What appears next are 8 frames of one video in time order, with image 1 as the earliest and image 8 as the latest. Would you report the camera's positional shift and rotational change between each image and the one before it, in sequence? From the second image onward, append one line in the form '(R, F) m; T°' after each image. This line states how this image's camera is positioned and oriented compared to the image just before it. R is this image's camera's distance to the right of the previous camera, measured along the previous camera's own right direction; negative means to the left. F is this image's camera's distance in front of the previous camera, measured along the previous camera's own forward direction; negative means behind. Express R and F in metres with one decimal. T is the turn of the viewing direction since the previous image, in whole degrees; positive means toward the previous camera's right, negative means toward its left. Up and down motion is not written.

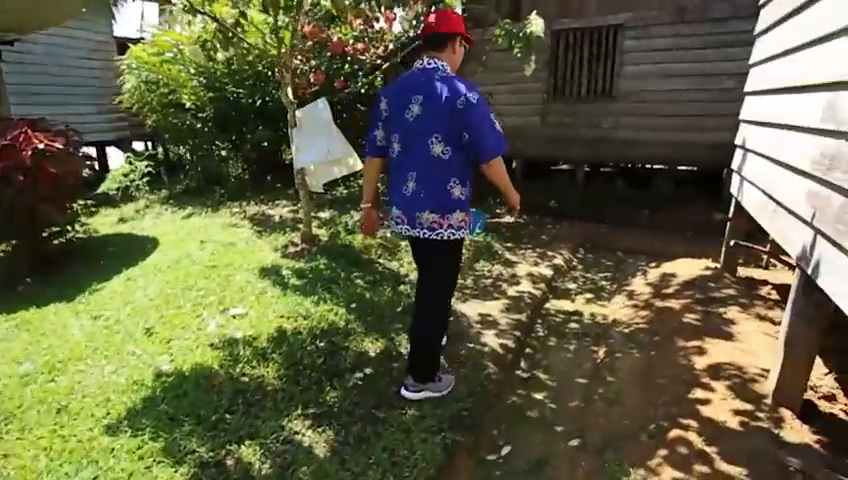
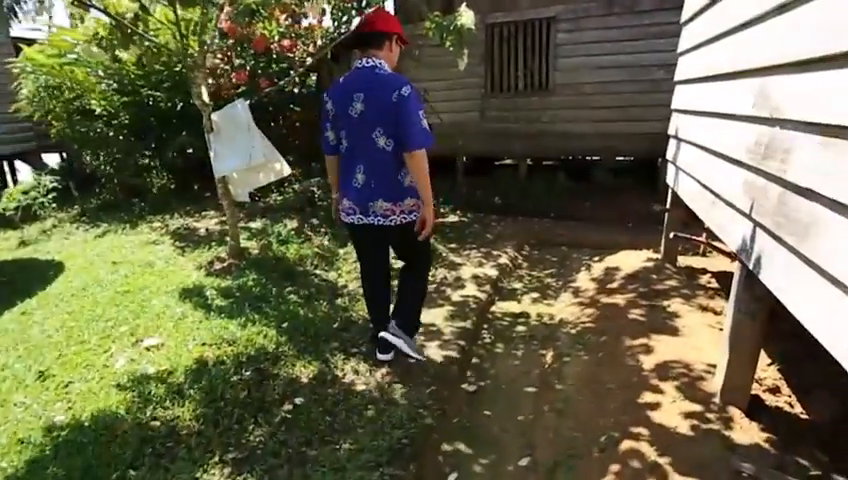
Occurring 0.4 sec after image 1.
(+0.2, +0.3) m; +6°
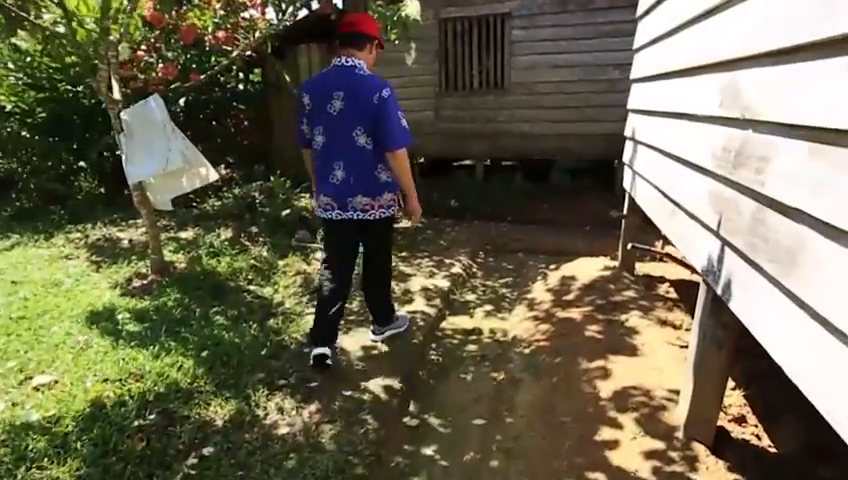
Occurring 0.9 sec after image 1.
(+0.2, +0.4) m; +4°
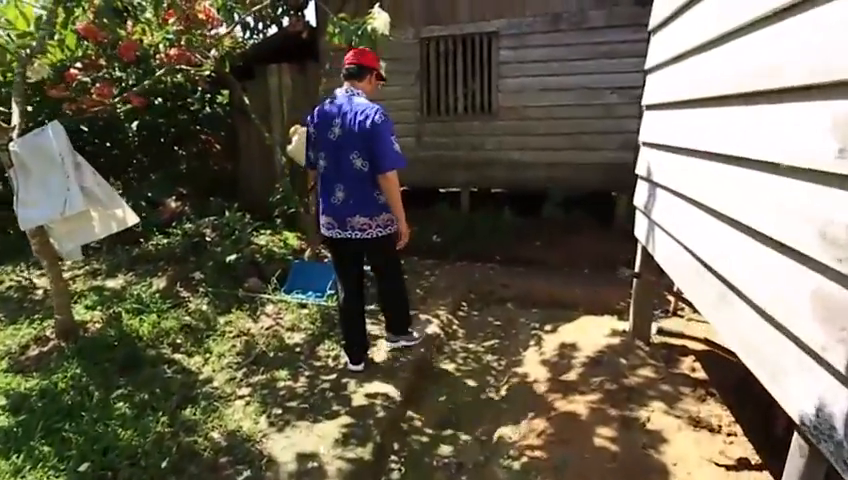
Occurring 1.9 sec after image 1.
(+0.2, +1.0) m; +1°
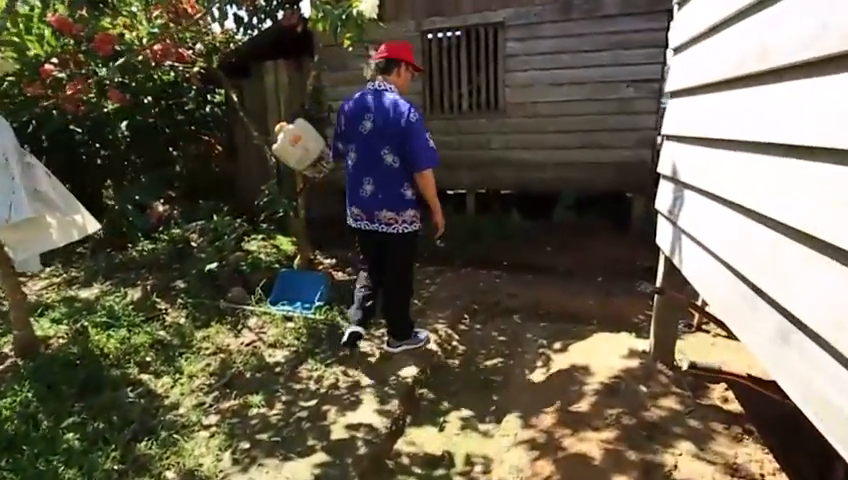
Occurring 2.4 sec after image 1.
(+0.2, +0.5) m; -2°
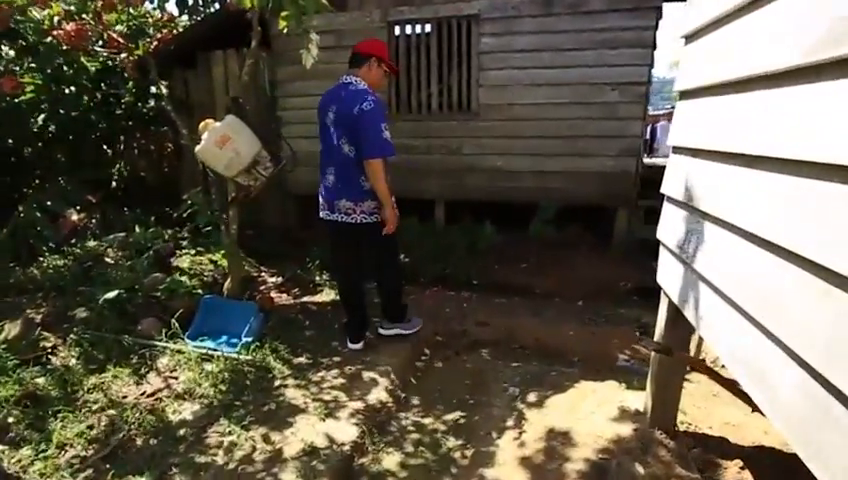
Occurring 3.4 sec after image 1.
(+0.2, +0.8) m; +3°
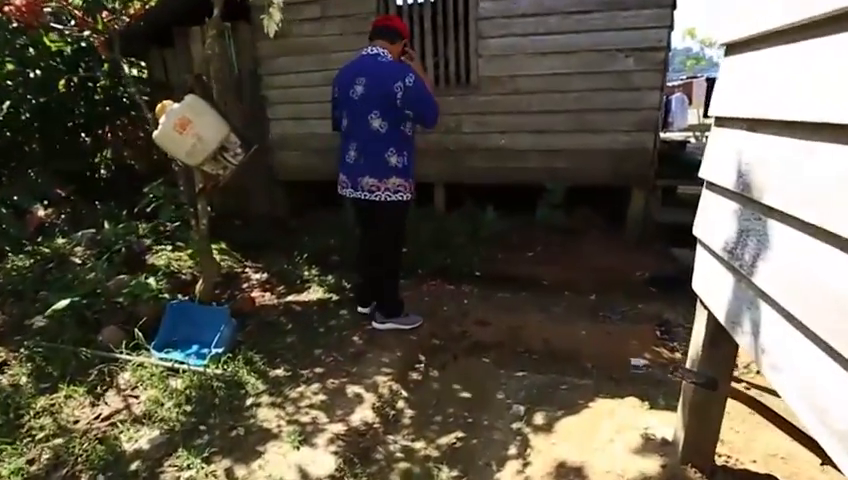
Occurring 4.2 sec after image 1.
(+0.1, +0.5) m; -1°
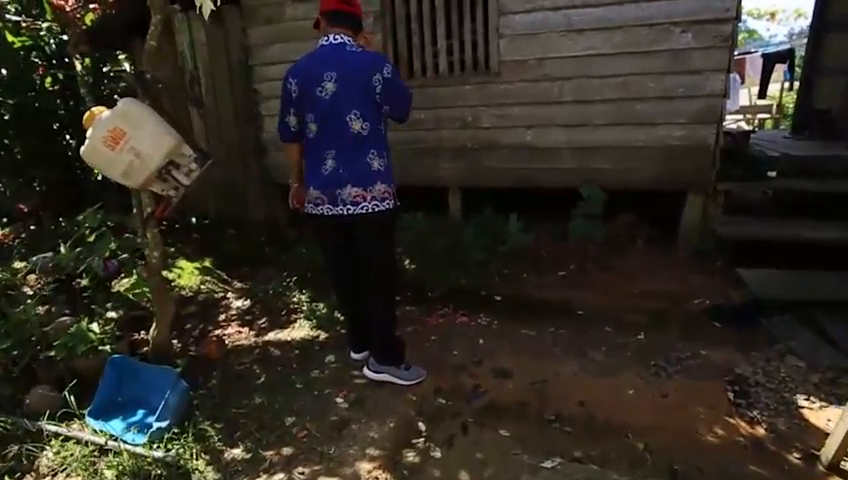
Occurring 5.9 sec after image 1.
(+0.2, +0.9) m; -3°
